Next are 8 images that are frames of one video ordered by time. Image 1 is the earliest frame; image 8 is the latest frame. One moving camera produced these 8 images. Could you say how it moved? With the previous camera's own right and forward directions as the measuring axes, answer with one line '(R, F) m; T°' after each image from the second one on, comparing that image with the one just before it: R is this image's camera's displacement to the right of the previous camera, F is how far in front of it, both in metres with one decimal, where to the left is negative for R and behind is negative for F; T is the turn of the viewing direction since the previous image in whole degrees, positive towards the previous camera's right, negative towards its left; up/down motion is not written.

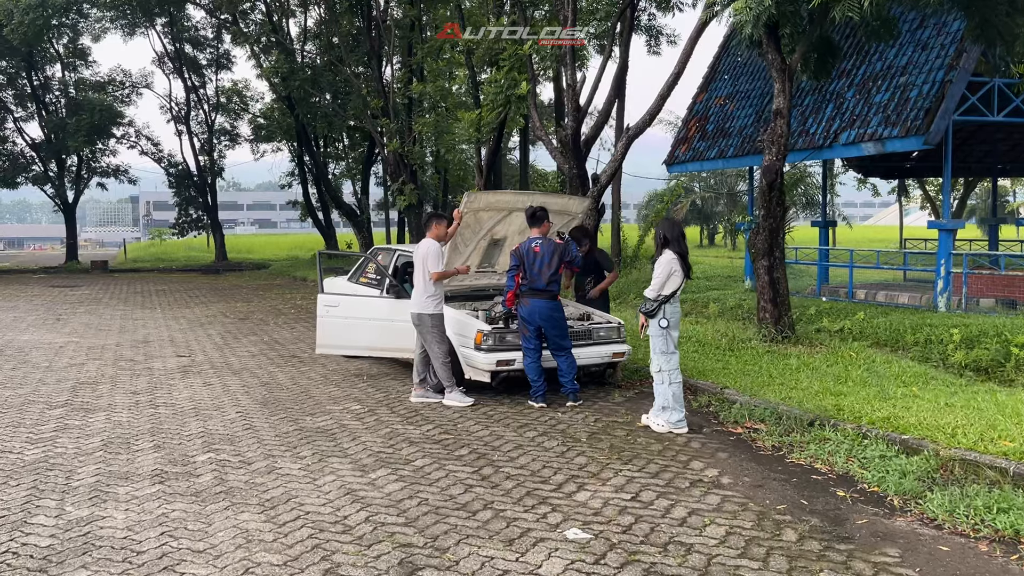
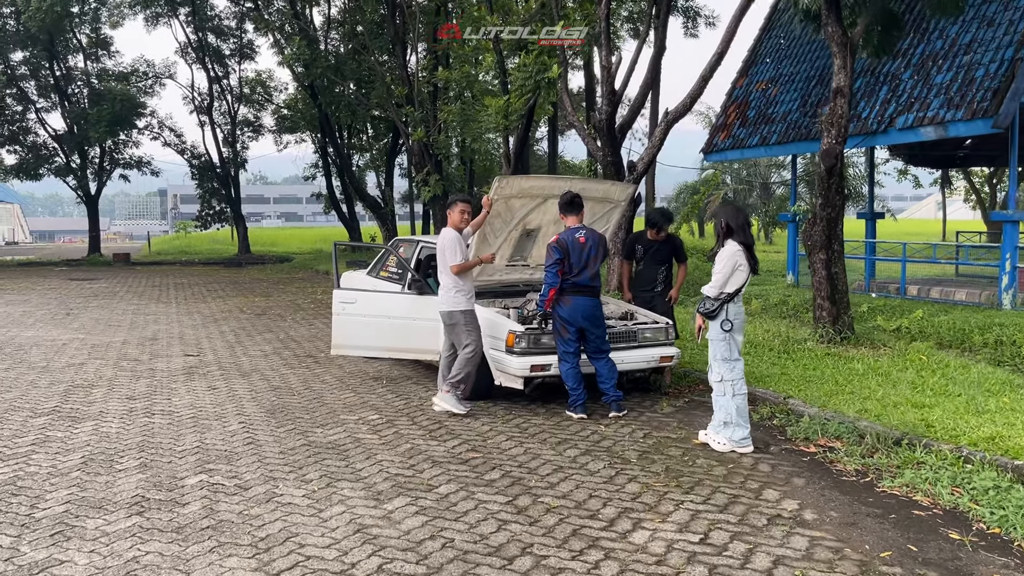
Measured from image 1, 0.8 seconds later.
(-0.1, +0.8) m; -2°
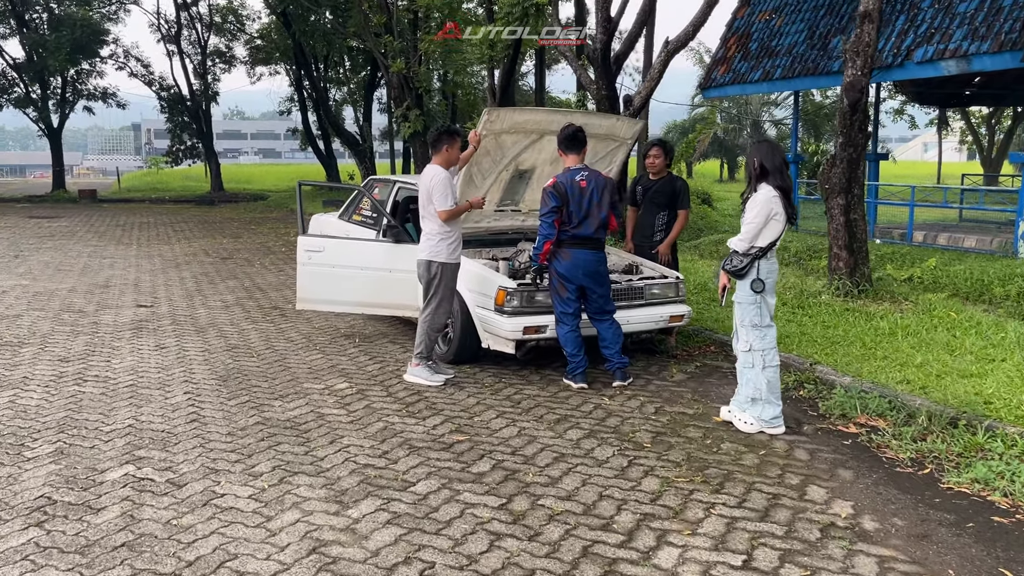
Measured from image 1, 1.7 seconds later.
(-0.1, +0.8) m; +1°
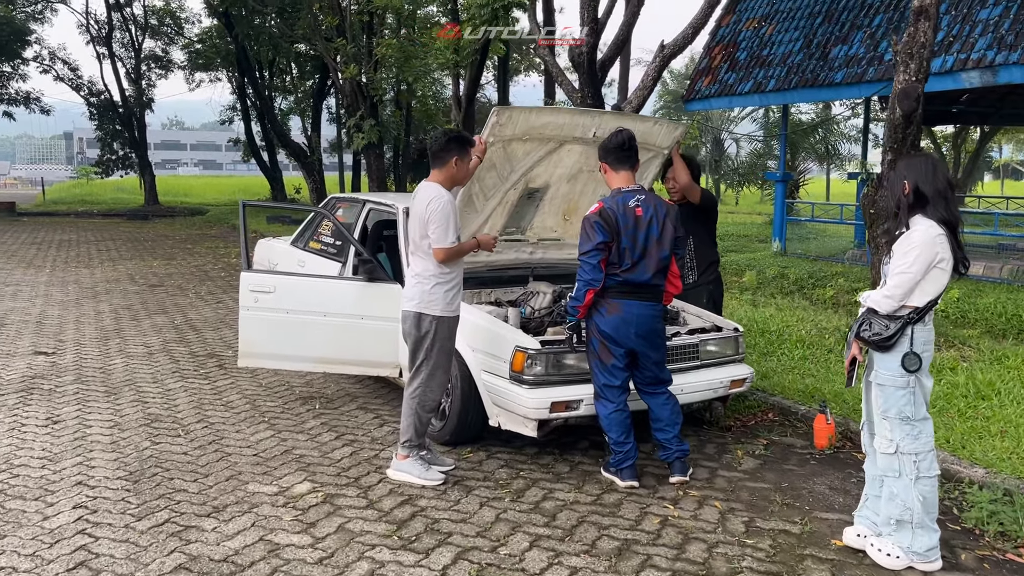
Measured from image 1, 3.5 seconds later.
(-0.3, +1.4) m; +4°
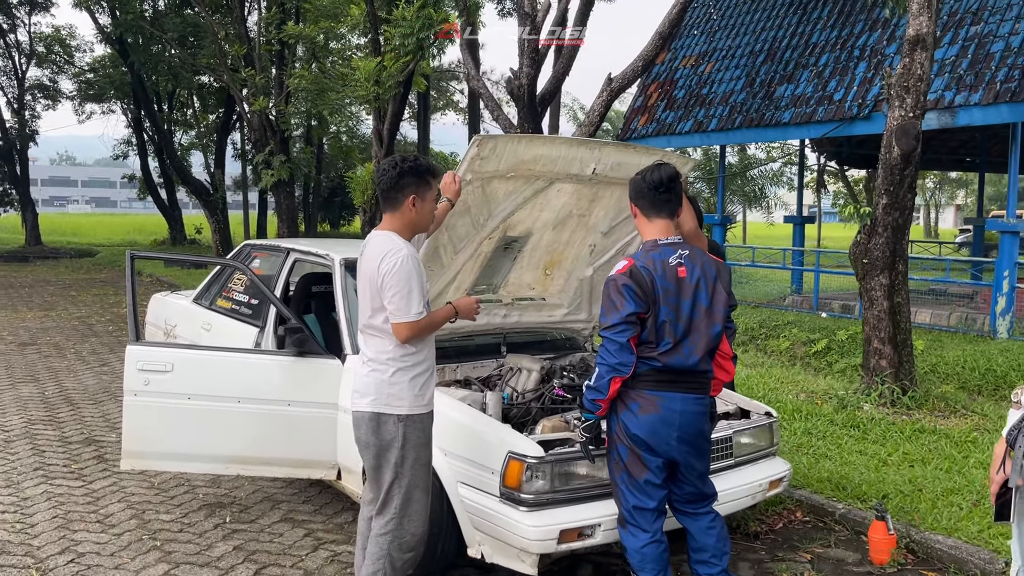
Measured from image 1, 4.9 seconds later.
(-0.3, +1.0) m; +6°
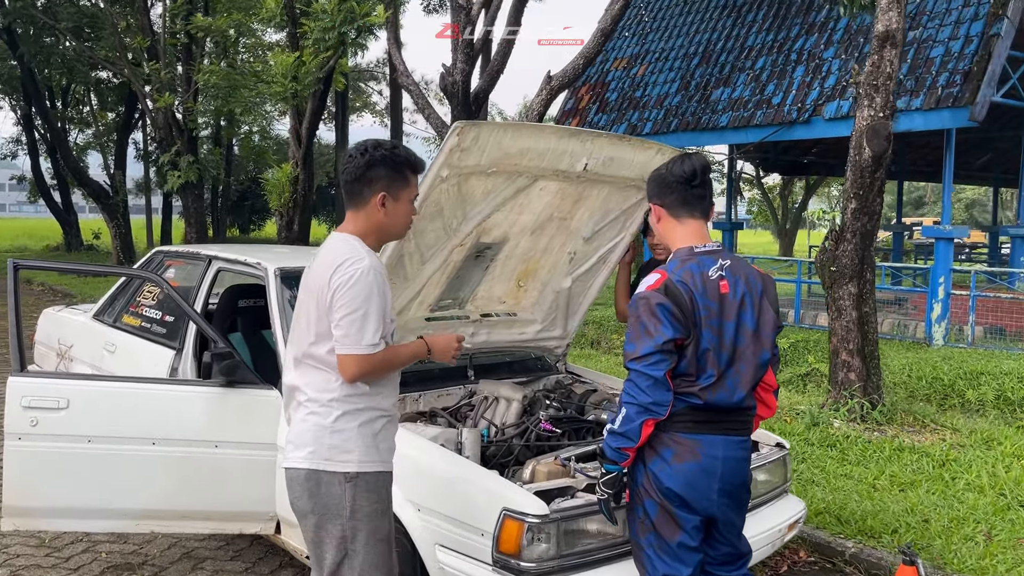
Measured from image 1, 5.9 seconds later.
(-0.2, +0.6) m; +6°
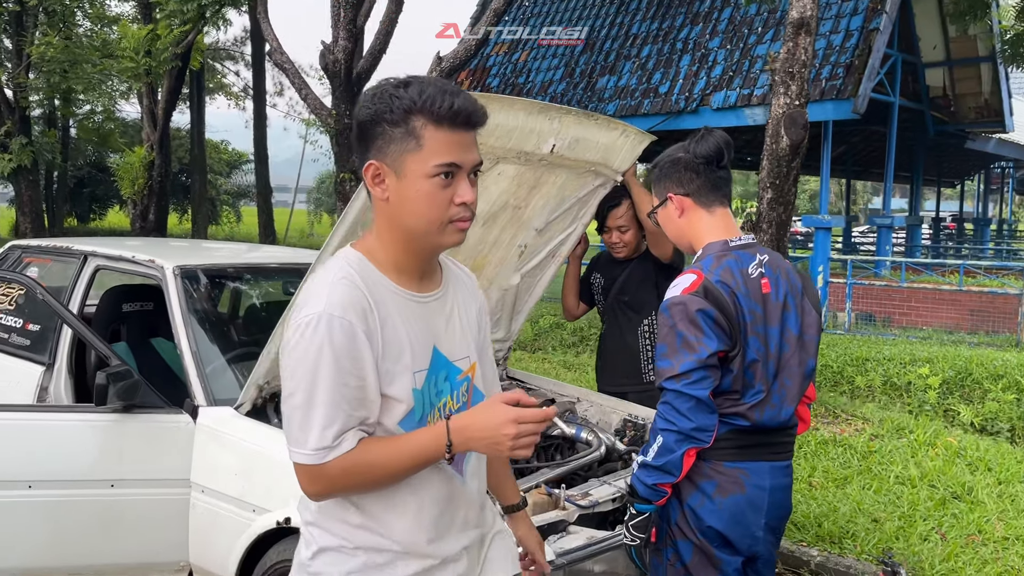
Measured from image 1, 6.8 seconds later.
(-0.3, +0.4) m; +9°
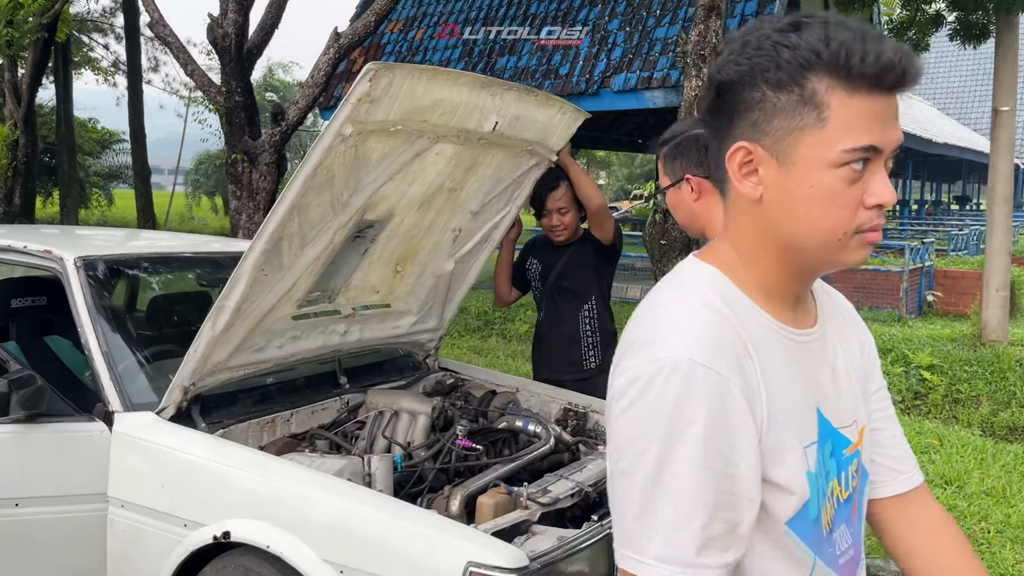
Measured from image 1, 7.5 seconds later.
(-0.2, +0.1) m; +7°
